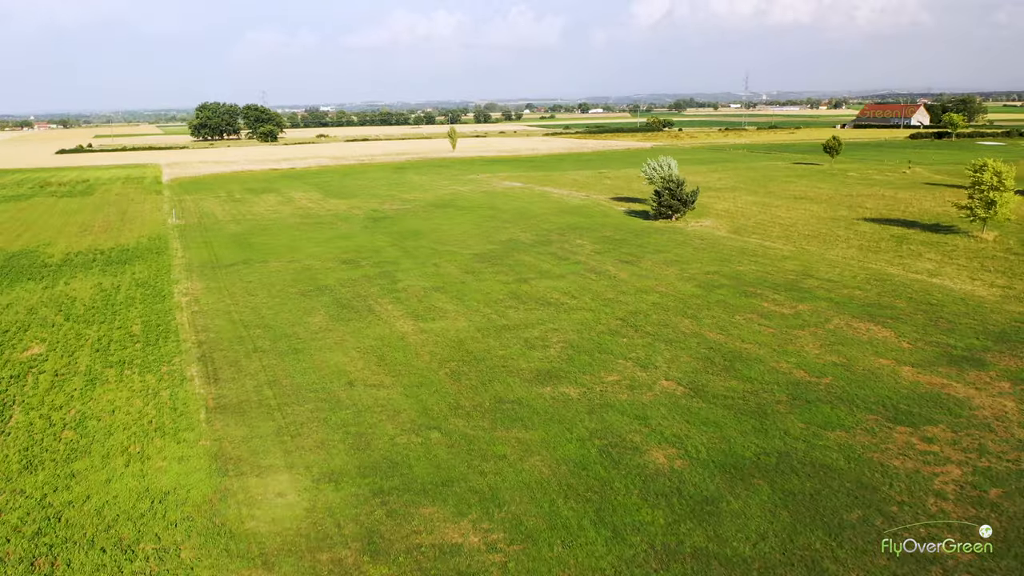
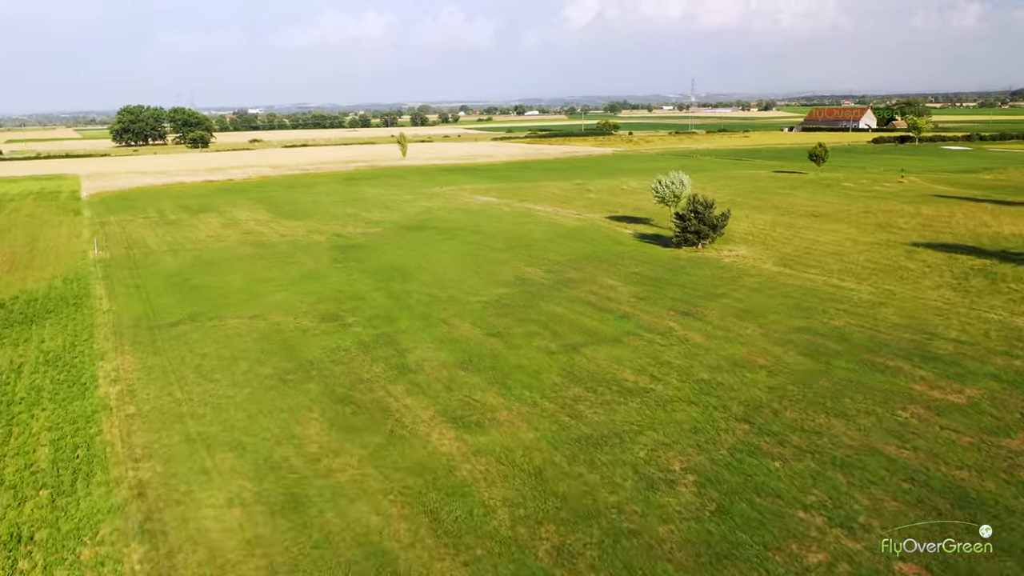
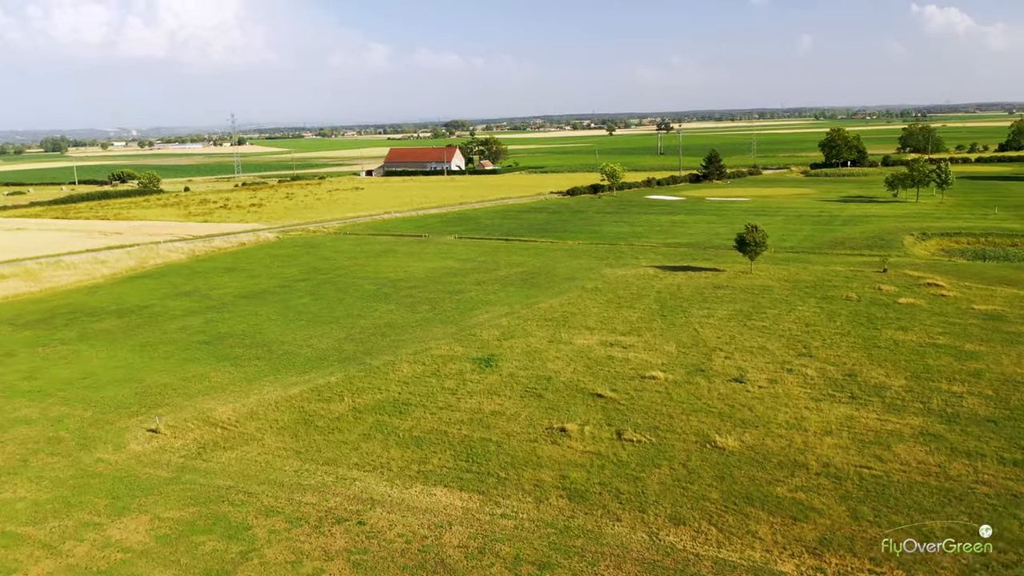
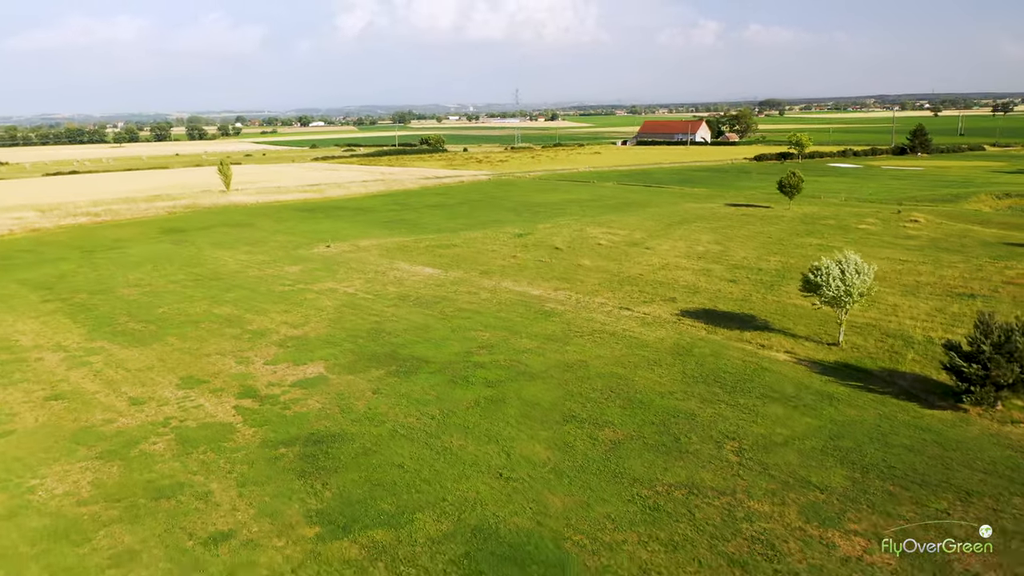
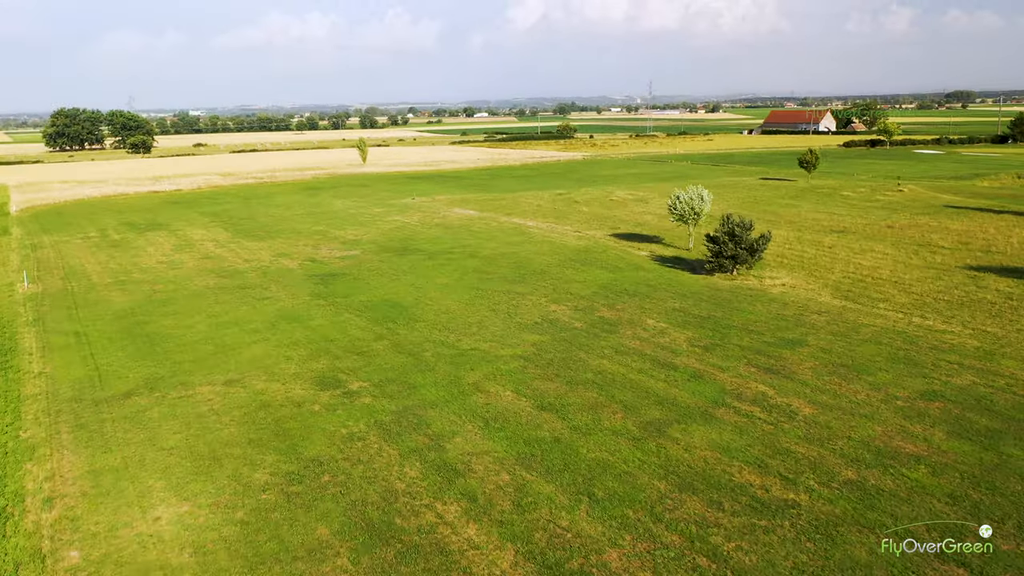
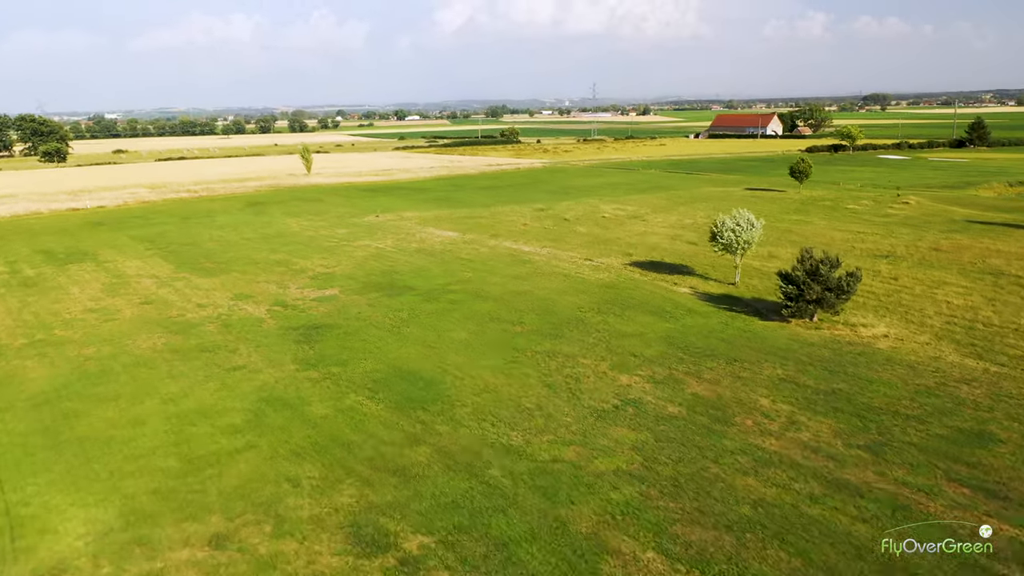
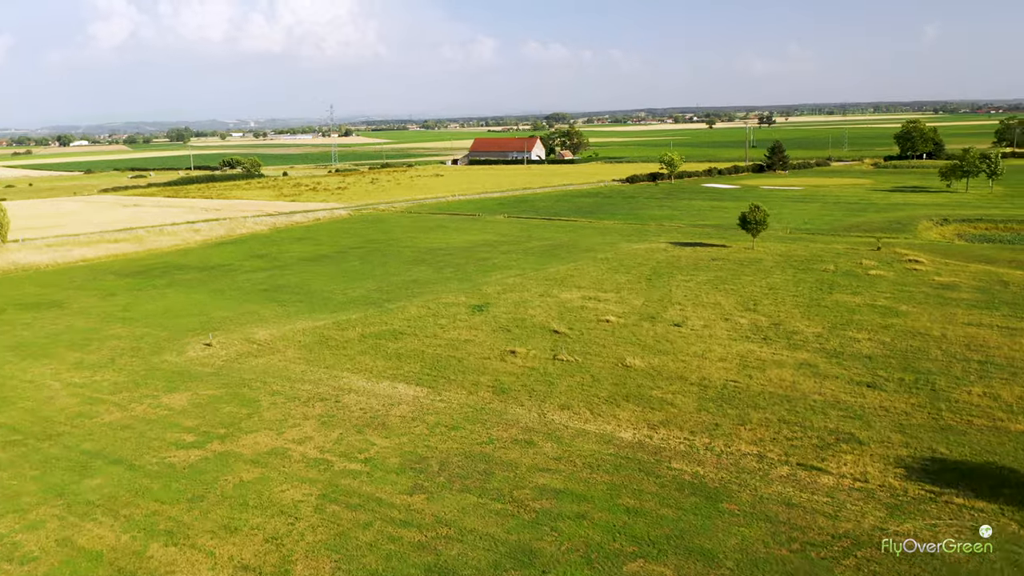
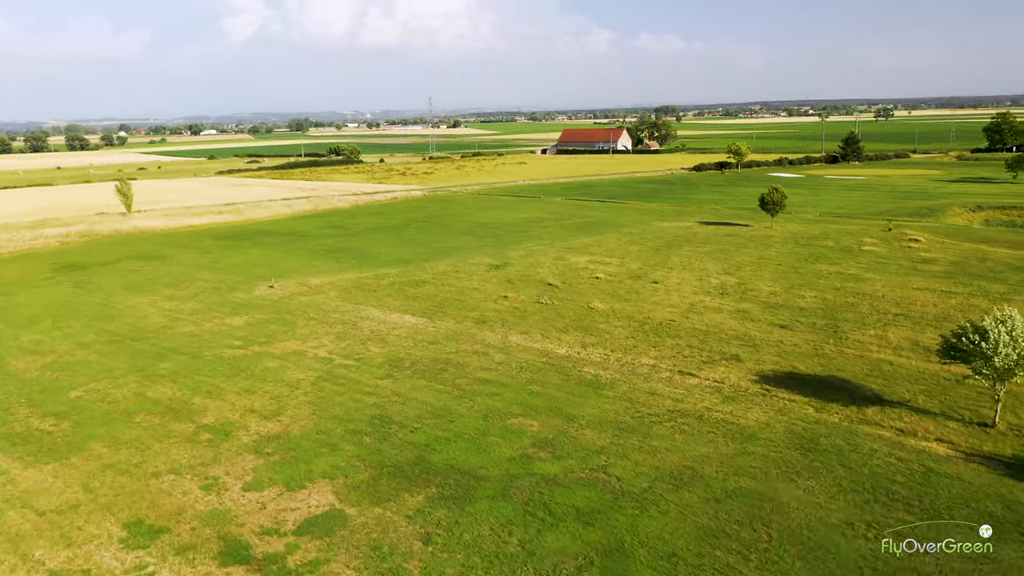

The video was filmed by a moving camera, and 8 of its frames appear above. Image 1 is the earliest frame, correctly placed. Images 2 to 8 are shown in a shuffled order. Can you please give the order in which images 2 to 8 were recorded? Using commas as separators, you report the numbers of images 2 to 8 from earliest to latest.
2, 5, 6, 4, 8, 7, 3
